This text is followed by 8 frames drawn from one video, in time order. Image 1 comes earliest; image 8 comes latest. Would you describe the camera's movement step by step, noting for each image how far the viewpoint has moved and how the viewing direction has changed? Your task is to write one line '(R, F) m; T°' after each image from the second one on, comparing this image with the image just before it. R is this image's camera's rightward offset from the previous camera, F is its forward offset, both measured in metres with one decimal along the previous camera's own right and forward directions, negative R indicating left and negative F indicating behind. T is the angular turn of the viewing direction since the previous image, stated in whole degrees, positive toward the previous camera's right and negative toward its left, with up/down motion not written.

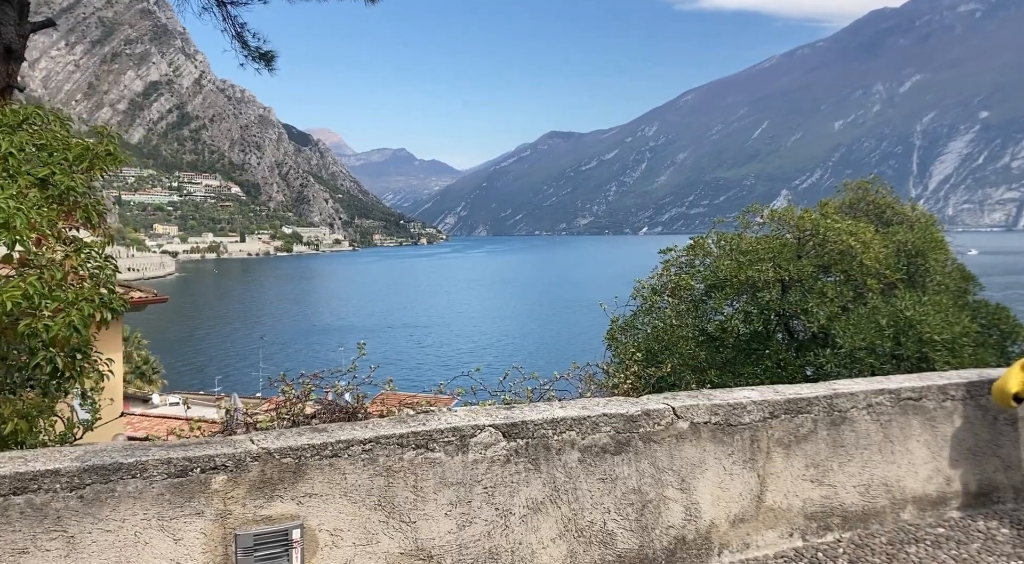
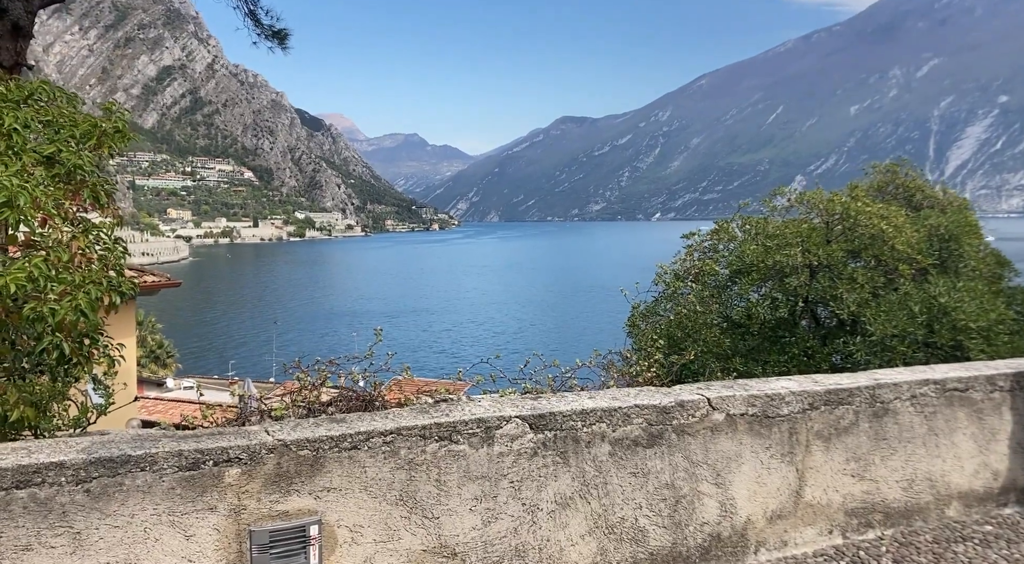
(-0.1, +0.2) m; -1°
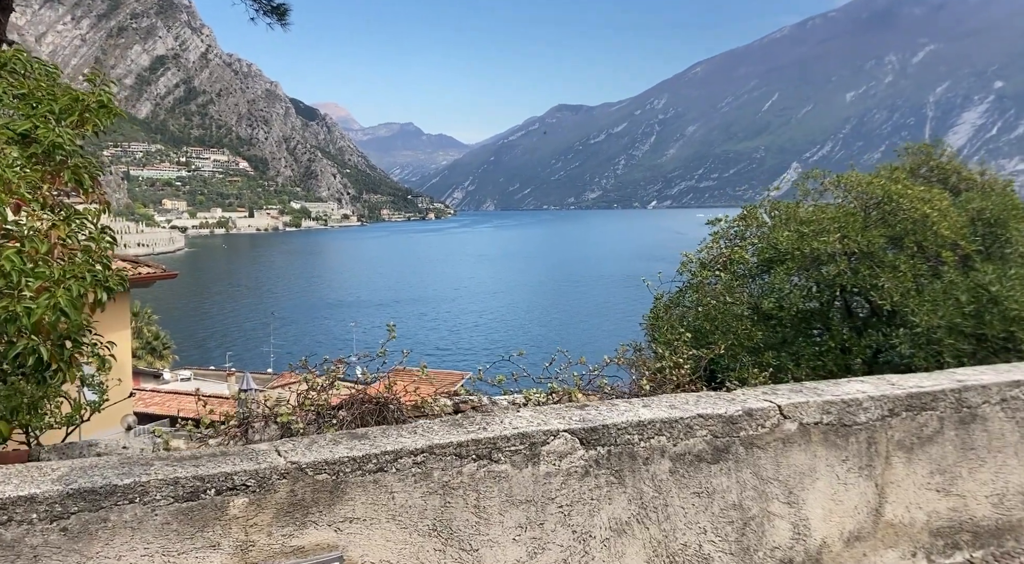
(-0.2, +0.5) m; 0°
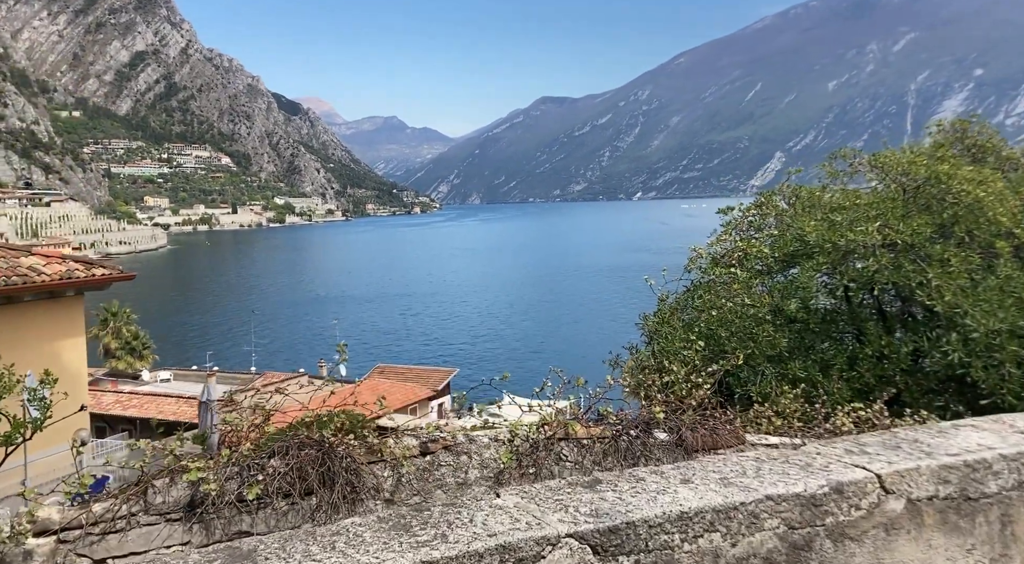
(0.0, +1.1) m; +1°
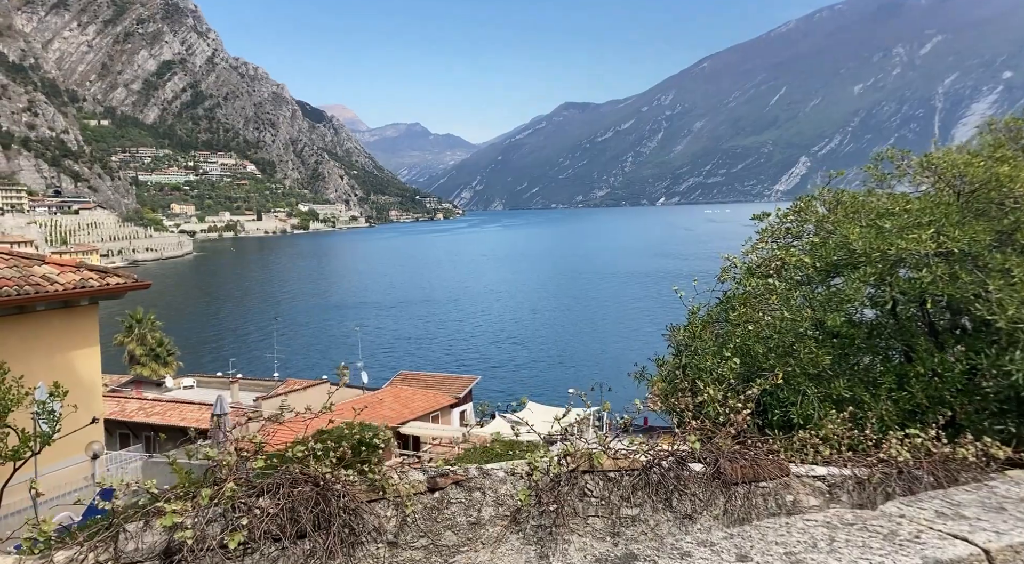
(0.0, +0.4) m; -2°
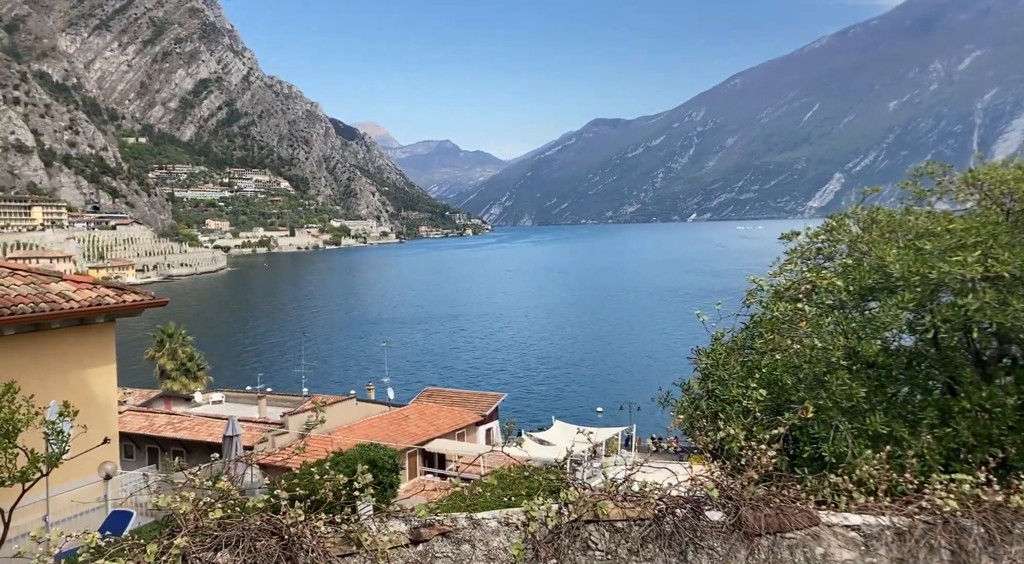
(+0.2, +0.4) m; -2°
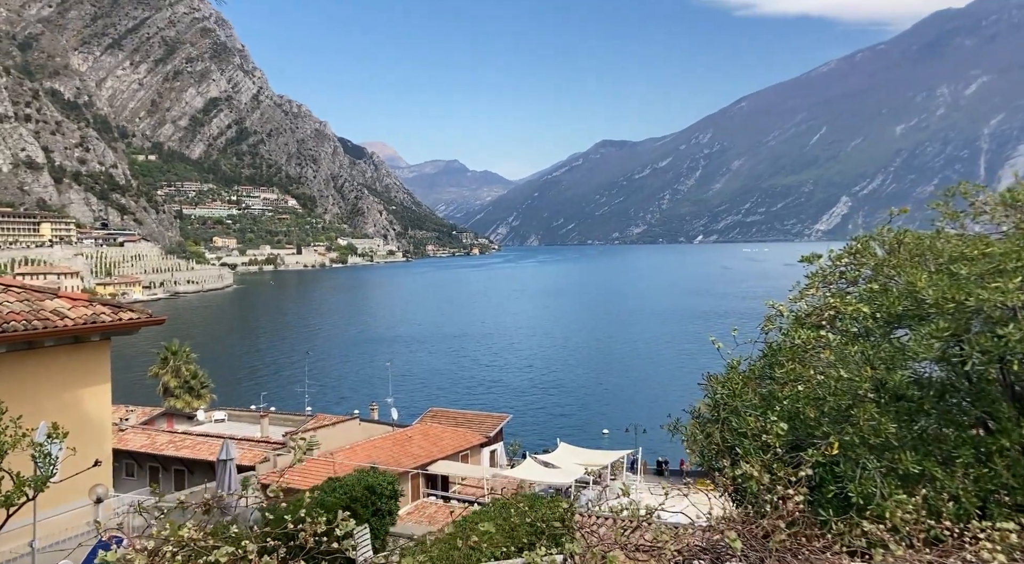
(0.0, +0.3) m; 0°
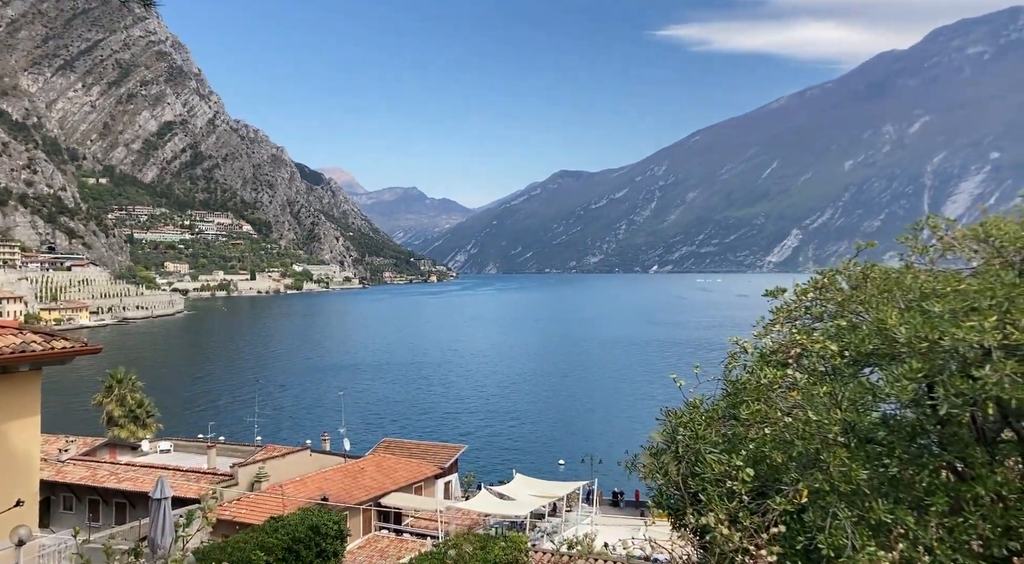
(0.0, +0.4) m; +3°
